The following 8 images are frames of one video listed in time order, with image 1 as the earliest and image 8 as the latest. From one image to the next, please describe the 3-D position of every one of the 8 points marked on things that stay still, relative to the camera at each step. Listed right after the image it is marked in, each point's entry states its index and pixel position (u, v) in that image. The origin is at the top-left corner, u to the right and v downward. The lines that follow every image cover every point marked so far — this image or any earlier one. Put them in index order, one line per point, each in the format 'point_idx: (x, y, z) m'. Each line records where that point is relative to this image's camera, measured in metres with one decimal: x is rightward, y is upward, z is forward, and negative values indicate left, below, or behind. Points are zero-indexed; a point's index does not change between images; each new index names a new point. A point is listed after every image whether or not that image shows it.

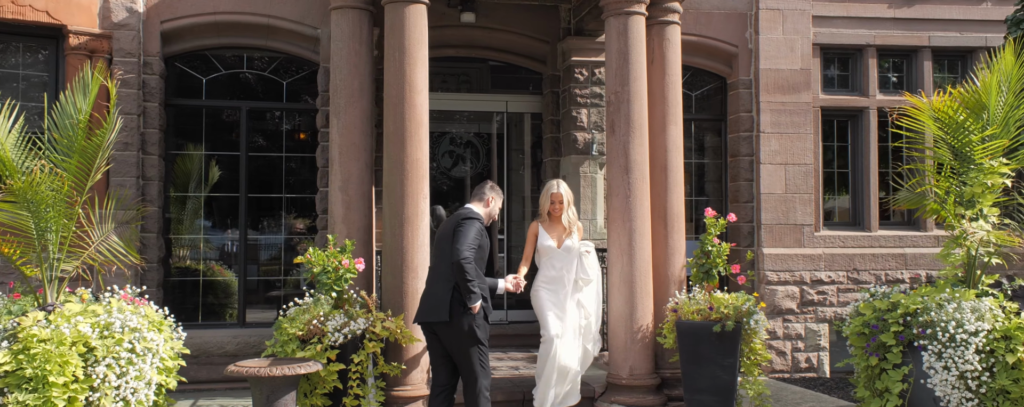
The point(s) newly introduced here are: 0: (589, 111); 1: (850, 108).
0: (+0.8, +0.9, +8.7) m
1: (+3.6, +1.0, +9.7) m
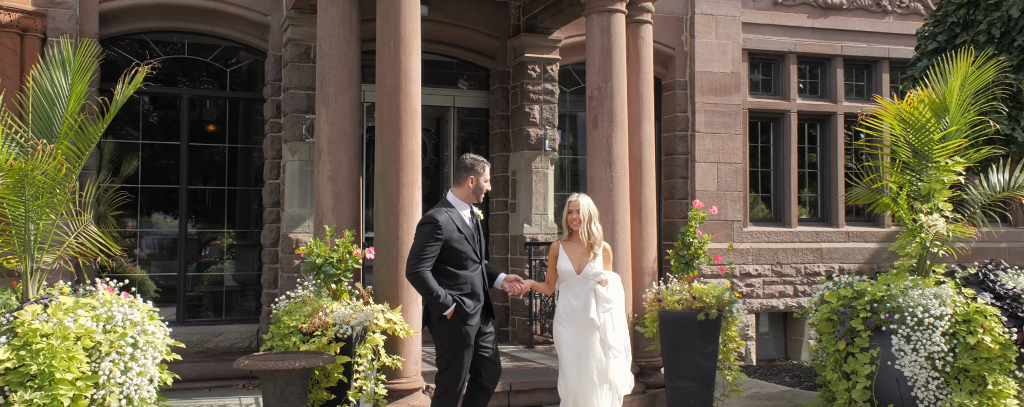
0: (+0.3, +0.9, +8.9) m
1: (+2.9, +1.0, +10.3) m
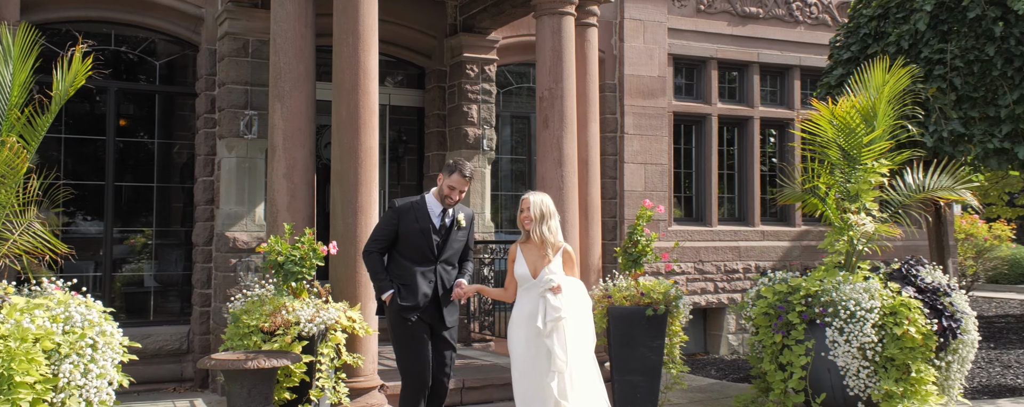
0: (-0.3, +0.9, +8.9) m
1: (+2.1, +1.0, +10.7) m
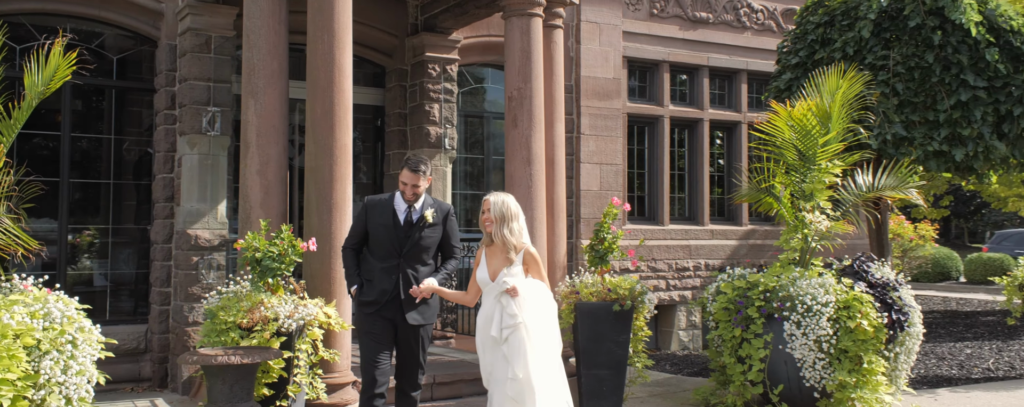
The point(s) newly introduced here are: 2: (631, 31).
0: (-0.7, +1.0, +9.0) m
1: (+1.6, +1.0, +10.9) m
2: (+1.4, +2.0, +10.7) m
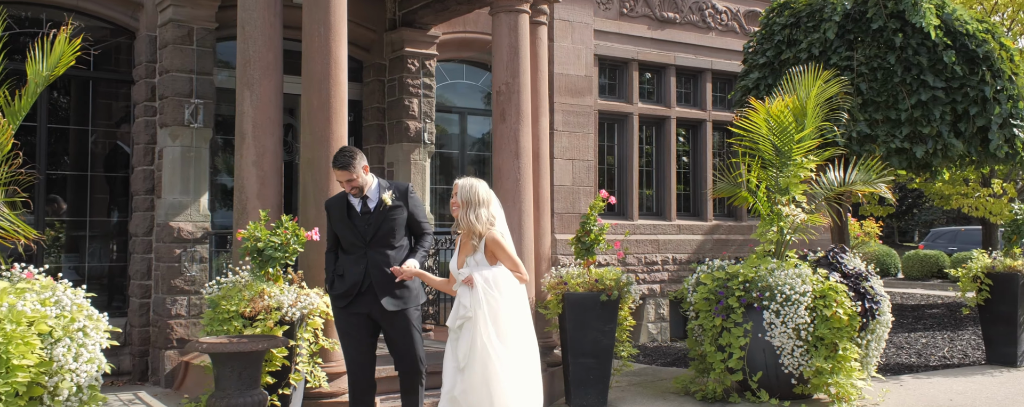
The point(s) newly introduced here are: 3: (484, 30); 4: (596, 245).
0: (-0.9, +1.0, +9.1) m
1: (+1.3, +1.1, +11.1) m
2: (+1.1, +2.1, +10.9) m
3: (-0.3, +1.8, +9.8) m
4: (+0.6, -0.3, +7.1) m
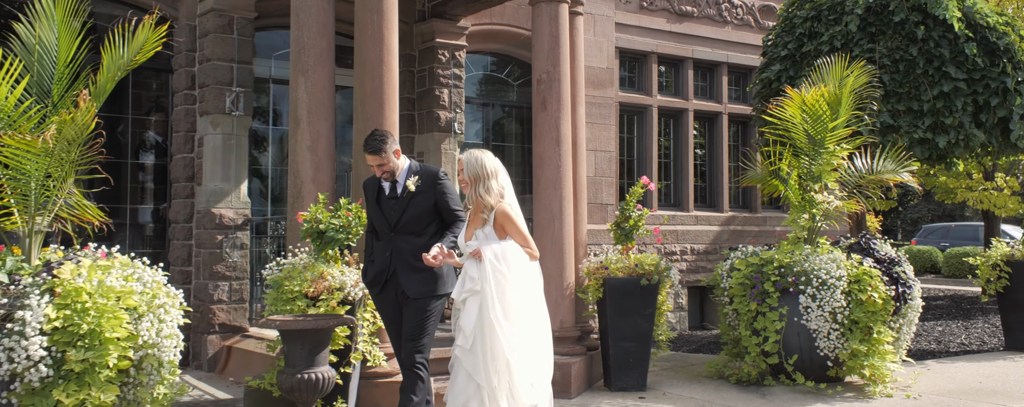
0: (-0.6, +1.1, +9.2) m
1: (+1.5, +1.2, +11.3) m
2: (+1.3, +2.2, +11.1) m
3: (0.0, +2.0, +10.0) m
4: (+1.0, -0.2, +7.3) m
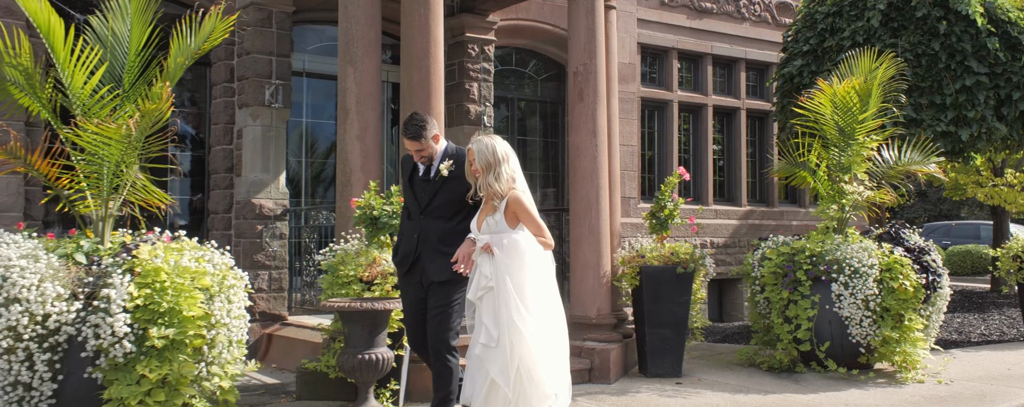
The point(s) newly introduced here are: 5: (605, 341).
0: (-0.3, +1.2, +9.3) m
1: (+1.8, +1.3, +11.4) m
2: (+1.6, +2.2, +11.2) m
3: (+0.3, +2.0, +10.1) m
4: (+1.3, -0.1, +7.4) m
5: (+0.7, -1.1, +7.2) m
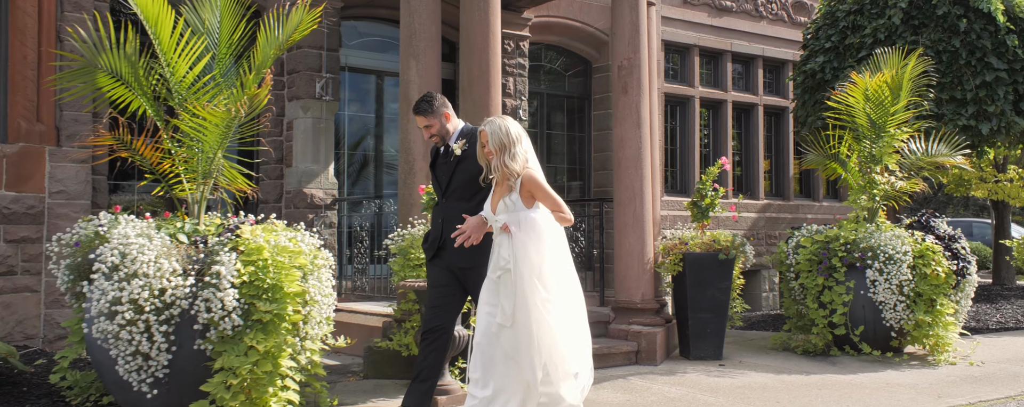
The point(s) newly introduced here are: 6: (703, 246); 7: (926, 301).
0: (0.0, +1.3, +9.6) m
1: (+2.1, +1.4, +11.7) m
2: (+2.0, +2.3, +11.5) m
3: (+0.6, +2.1, +10.4) m
4: (+1.6, -0.1, +7.7) m
5: (+1.1, -1.0, +7.4) m
6: (+1.5, -0.4, +7.5) m
7: (+3.4, -0.8, +7.6) m
